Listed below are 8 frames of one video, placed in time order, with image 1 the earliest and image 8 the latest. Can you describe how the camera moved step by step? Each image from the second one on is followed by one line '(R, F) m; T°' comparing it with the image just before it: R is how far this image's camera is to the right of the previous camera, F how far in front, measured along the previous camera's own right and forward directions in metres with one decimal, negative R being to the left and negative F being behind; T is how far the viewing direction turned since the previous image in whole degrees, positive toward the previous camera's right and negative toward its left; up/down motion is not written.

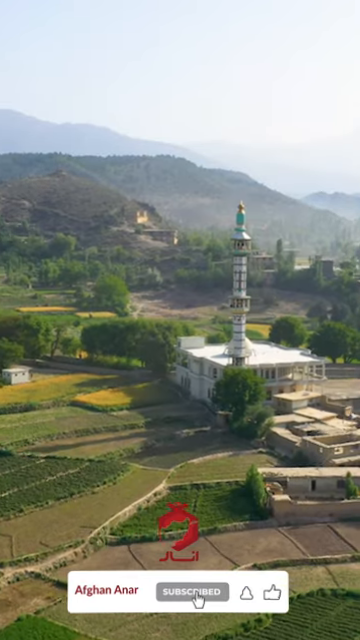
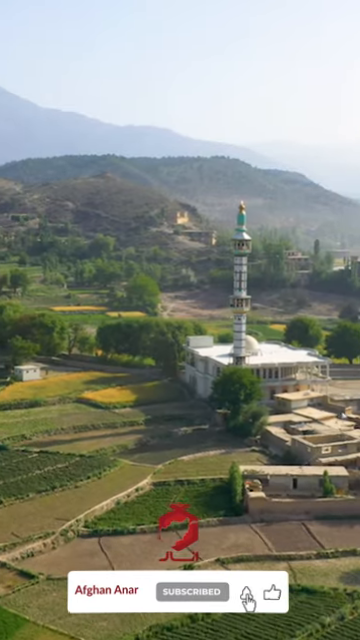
(+2.0, -0.2) m; -3°
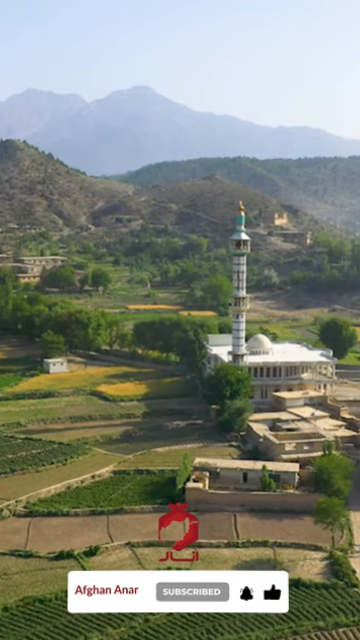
(+5.1, -0.5) m; -7°
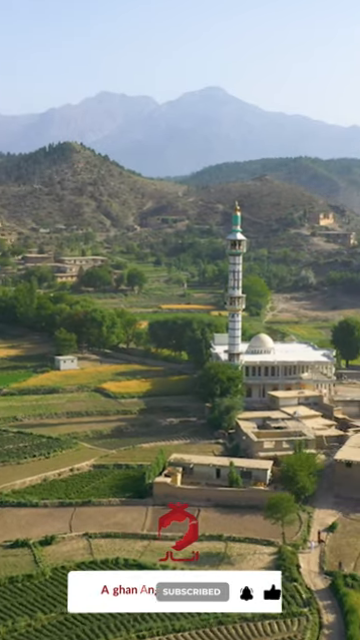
(+2.5, -0.3) m; -3°
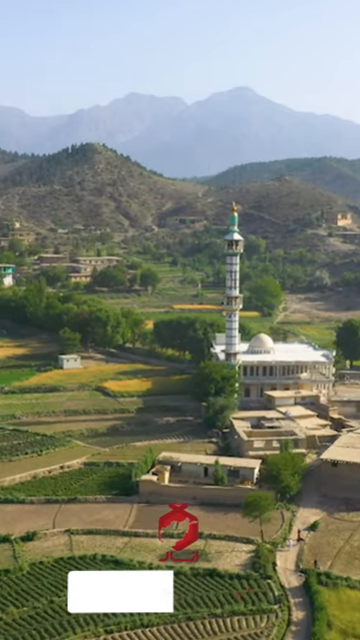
(+1.0, -0.2) m; -1°
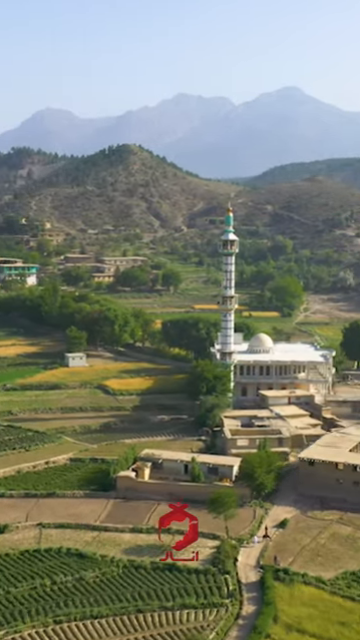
(+1.7, -0.2) m; -2°
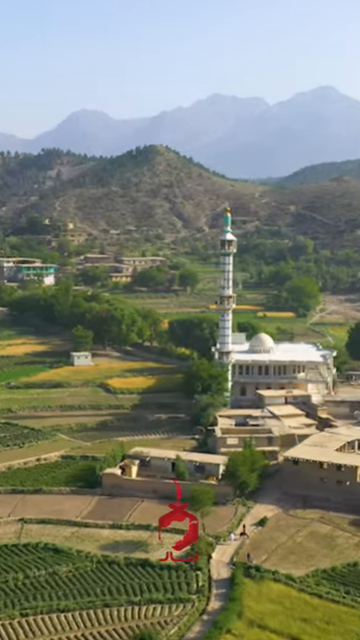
(+1.2, -0.2) m; -2°
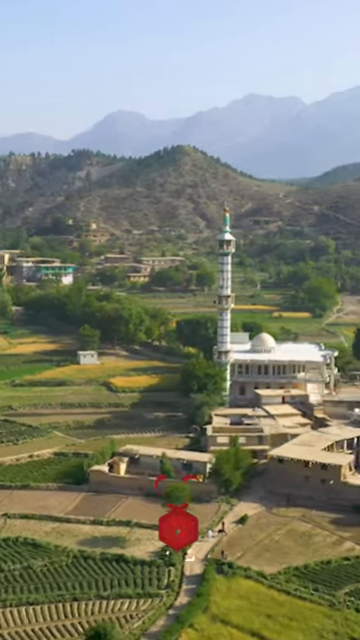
(+1.2, -0.2) m; -2°
